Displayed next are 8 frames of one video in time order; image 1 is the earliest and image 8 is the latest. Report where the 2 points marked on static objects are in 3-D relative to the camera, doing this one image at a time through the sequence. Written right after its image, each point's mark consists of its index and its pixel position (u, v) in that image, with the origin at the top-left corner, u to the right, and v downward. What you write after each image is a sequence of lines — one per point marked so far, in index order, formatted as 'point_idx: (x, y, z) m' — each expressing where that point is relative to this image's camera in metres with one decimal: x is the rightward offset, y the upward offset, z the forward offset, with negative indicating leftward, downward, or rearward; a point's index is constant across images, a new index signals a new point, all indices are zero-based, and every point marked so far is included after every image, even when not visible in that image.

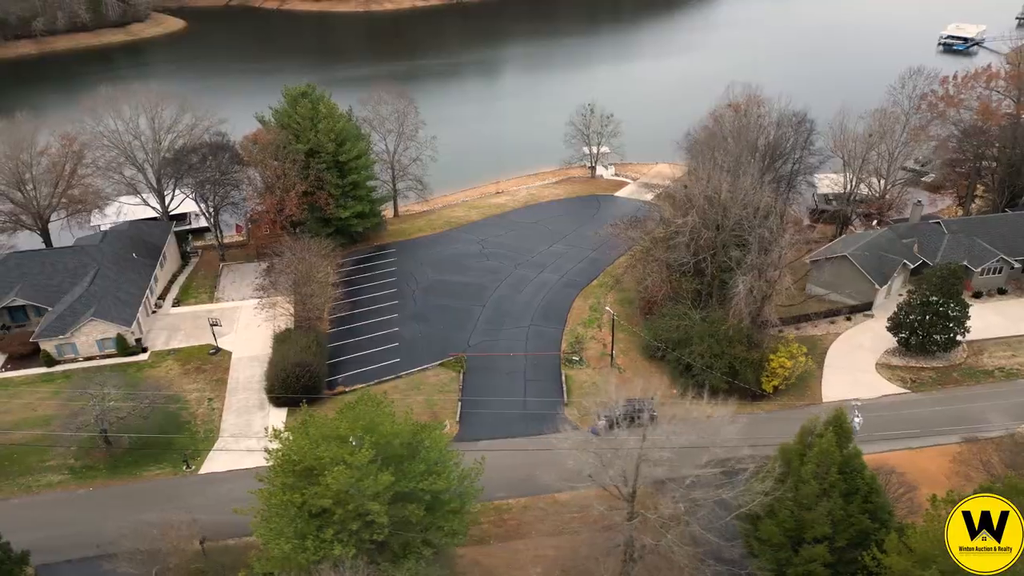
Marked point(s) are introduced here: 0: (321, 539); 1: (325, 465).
0: (-4.5, -5.9, +17.7) m
1: (-4.5, -4.3, +18.3) m
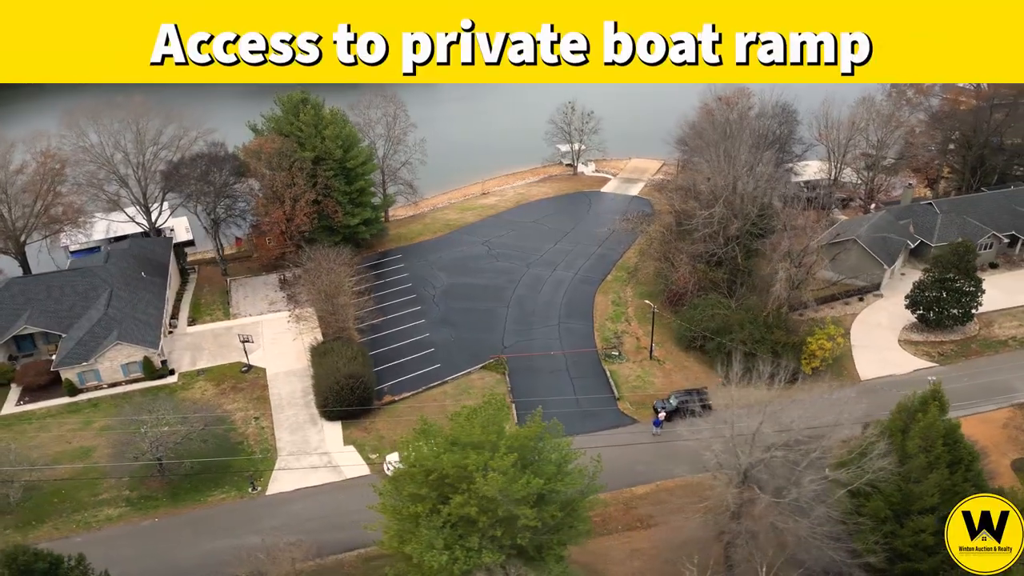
0: (-1.1, -6.0, +17.4) m
1: (-1.1, -4.4, +18.0) m
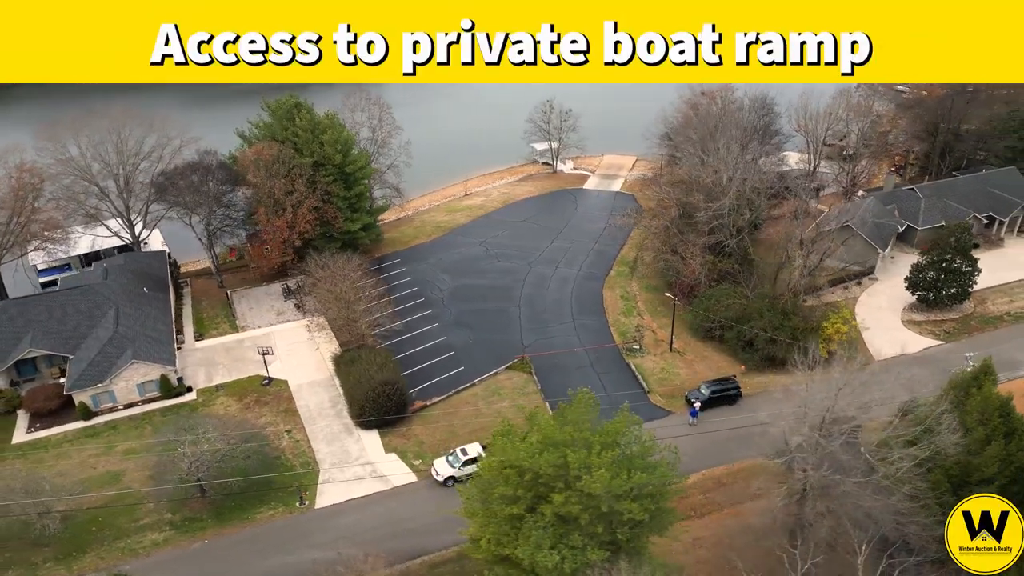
0: (+1.4, -6.0, +17.4) m
1: (+1.2, -4.4, +18.0) m
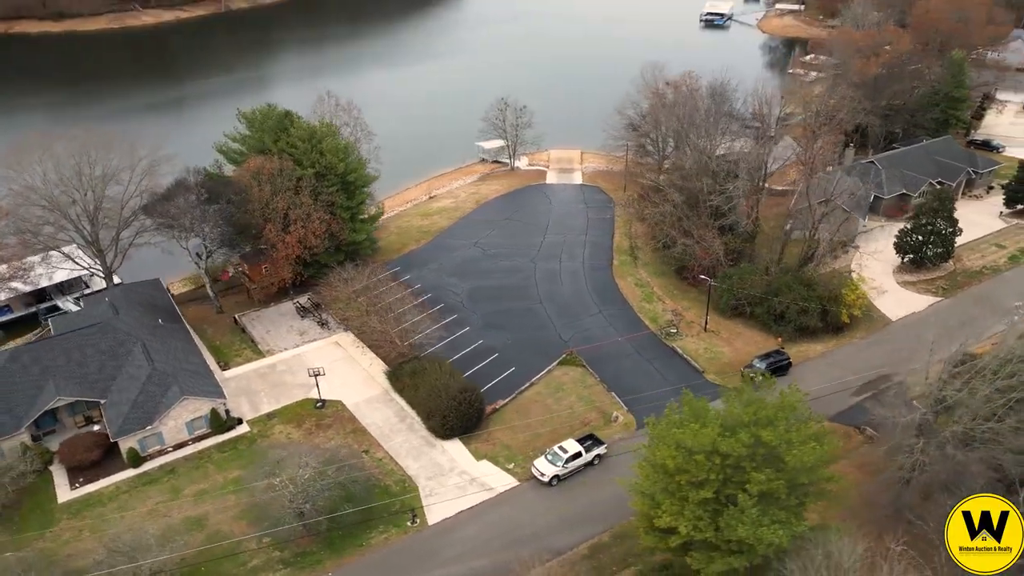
0: (+6.3, -5.5, +17.9) m
1: (+5.9, -4.0, +18.4) m
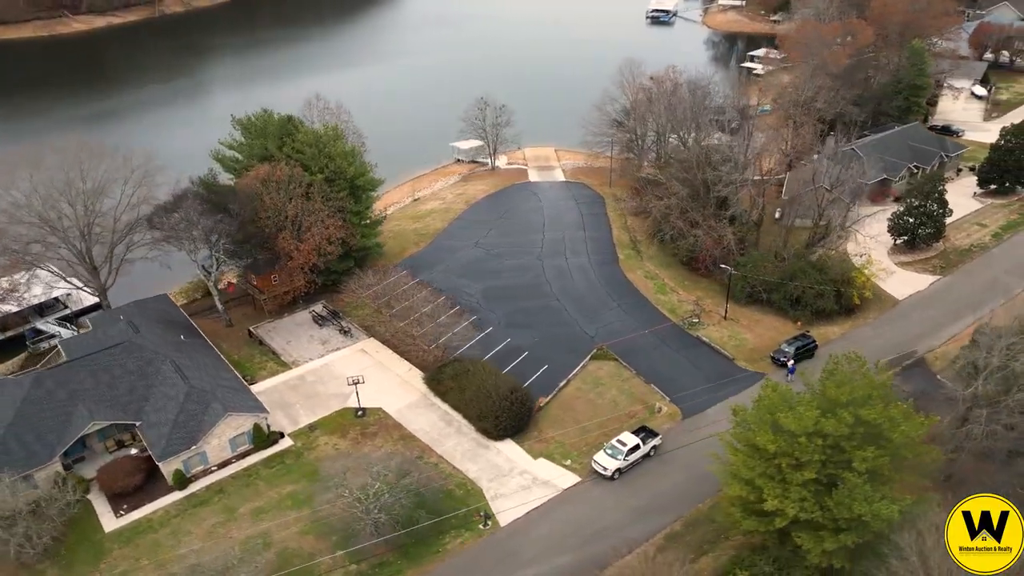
0: (+9.1, -5.1, +18.4) m
1: (+8.6, -3.5, +19.0) m
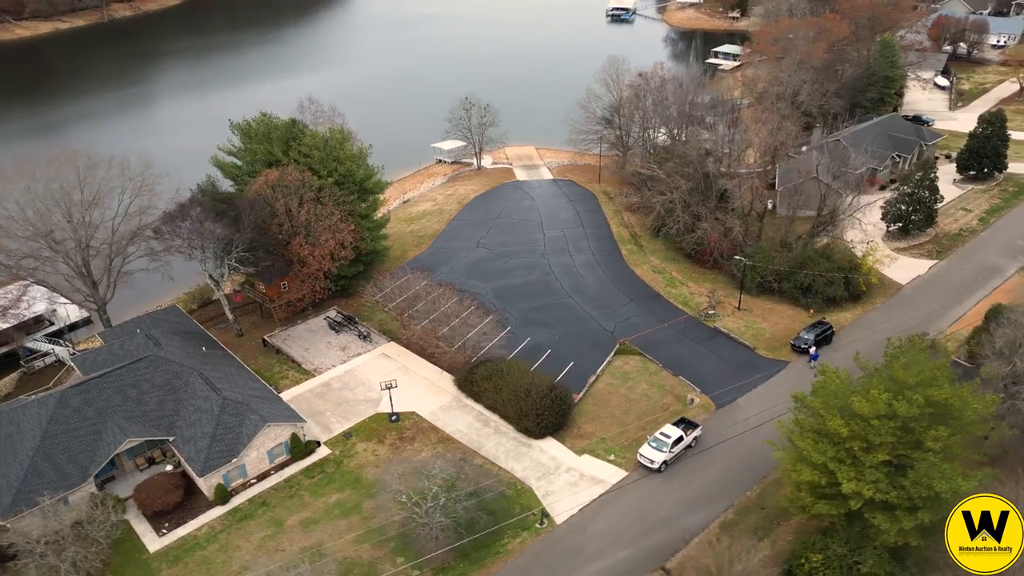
0: (+11.2, -4.7, +19.0) m
1: (+10.6, -3.1, +19.5) m
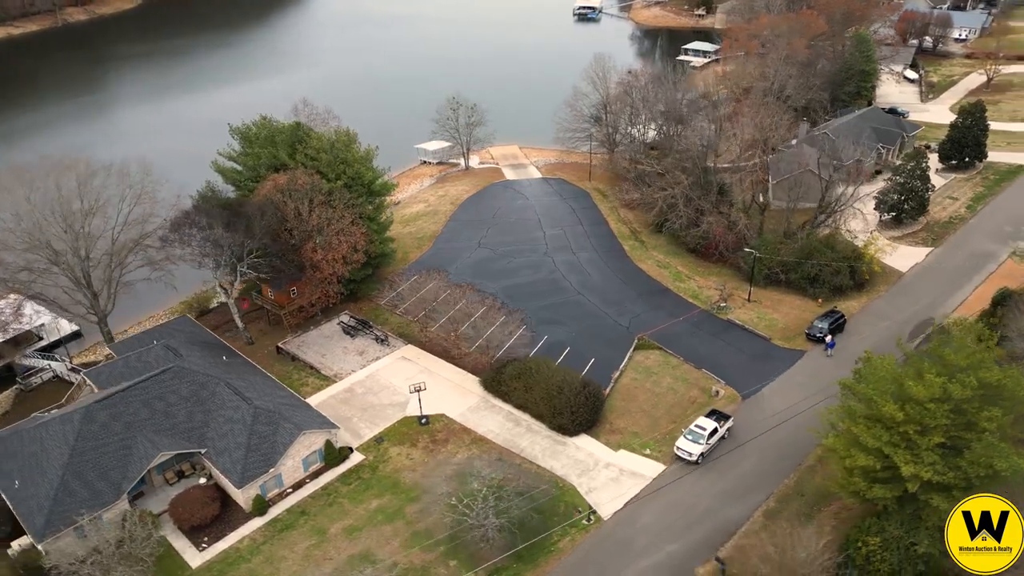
0: (+13.0, -4.3, +19.6) m
1: (+12.3, -2.7, +20.1) m
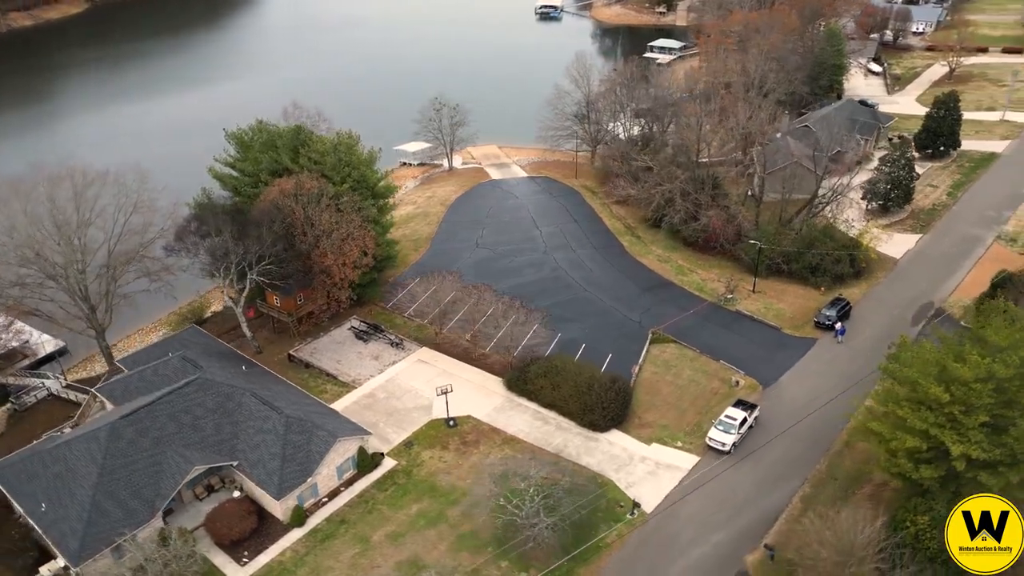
0: (+14.6, -3.7, +20.4) m
1: (+13.8, -2.3, +20.8) m
